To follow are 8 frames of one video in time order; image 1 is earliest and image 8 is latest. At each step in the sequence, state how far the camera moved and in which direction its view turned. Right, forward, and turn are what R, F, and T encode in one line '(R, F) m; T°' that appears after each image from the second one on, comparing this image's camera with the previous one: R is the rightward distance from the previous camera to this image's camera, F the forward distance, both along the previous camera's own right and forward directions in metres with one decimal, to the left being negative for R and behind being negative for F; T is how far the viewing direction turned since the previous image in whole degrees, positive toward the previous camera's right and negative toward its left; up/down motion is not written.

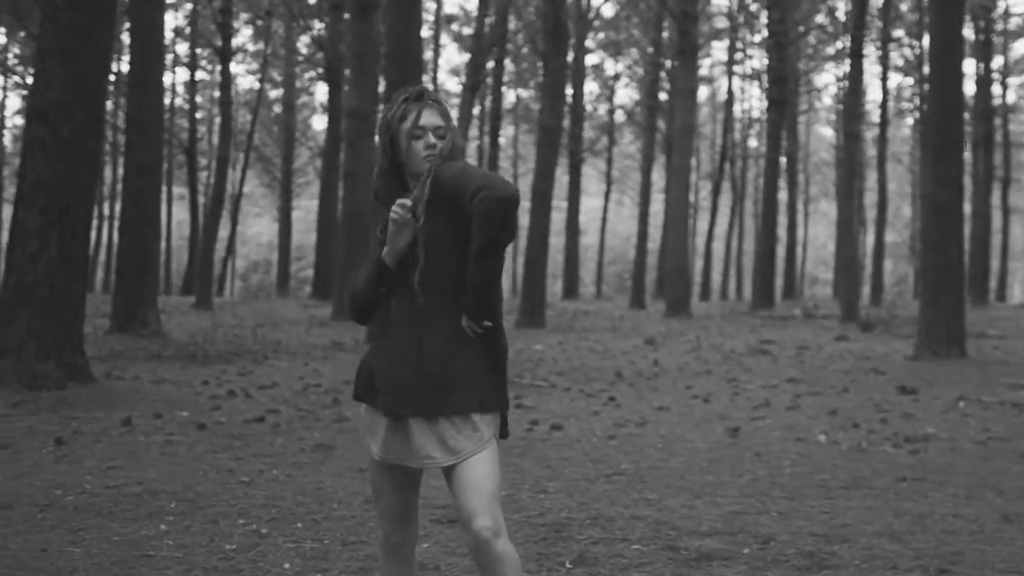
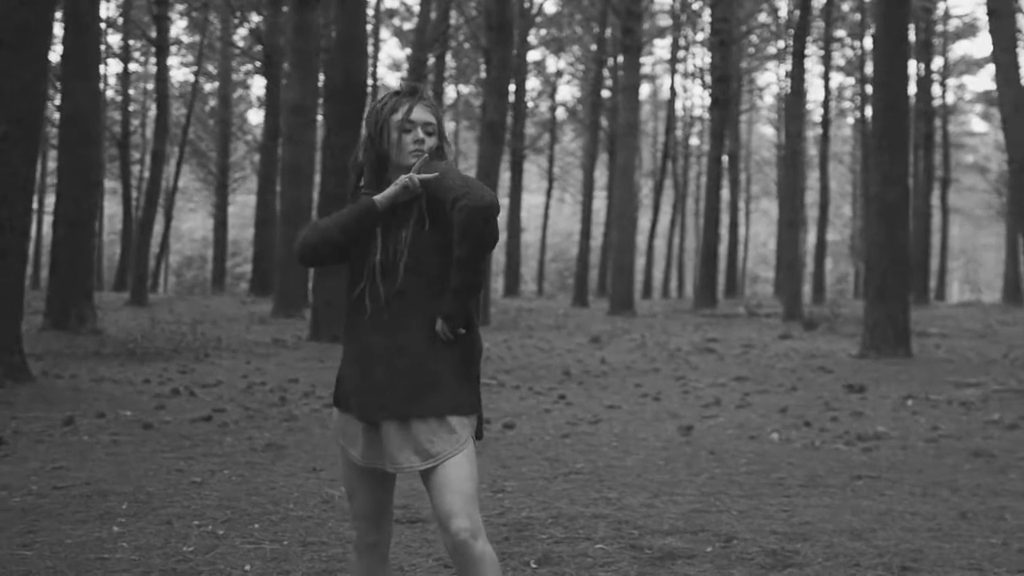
(-0.2, +0.1) m; +3°
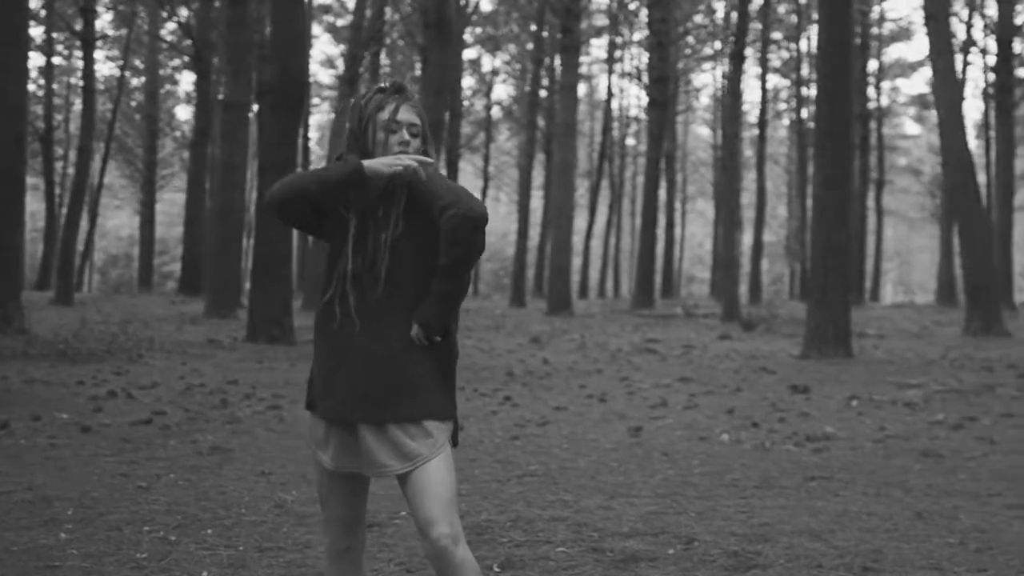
(-0.3, +0.1) m; +3°
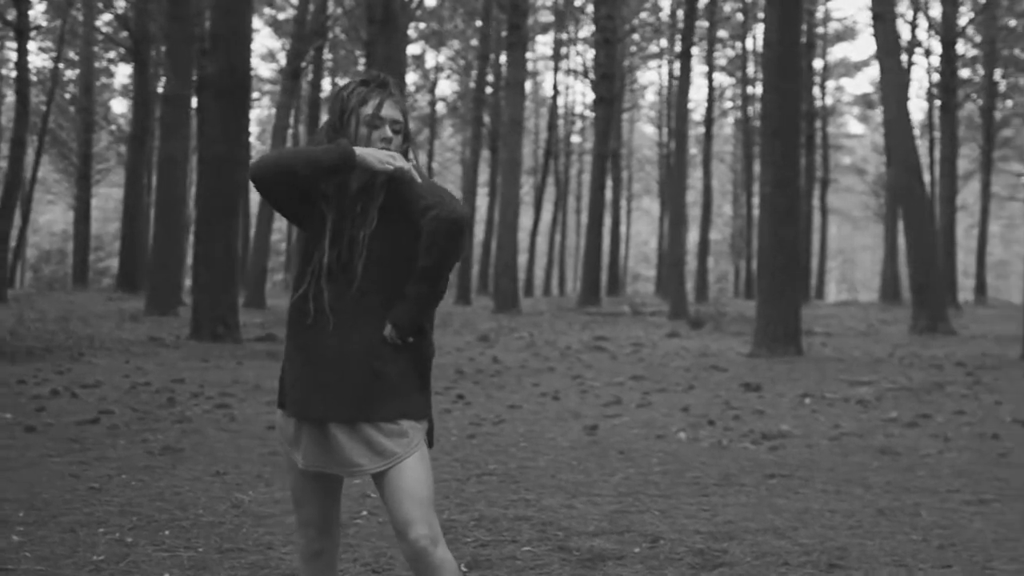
(-0.2, +0.1) m; +3°
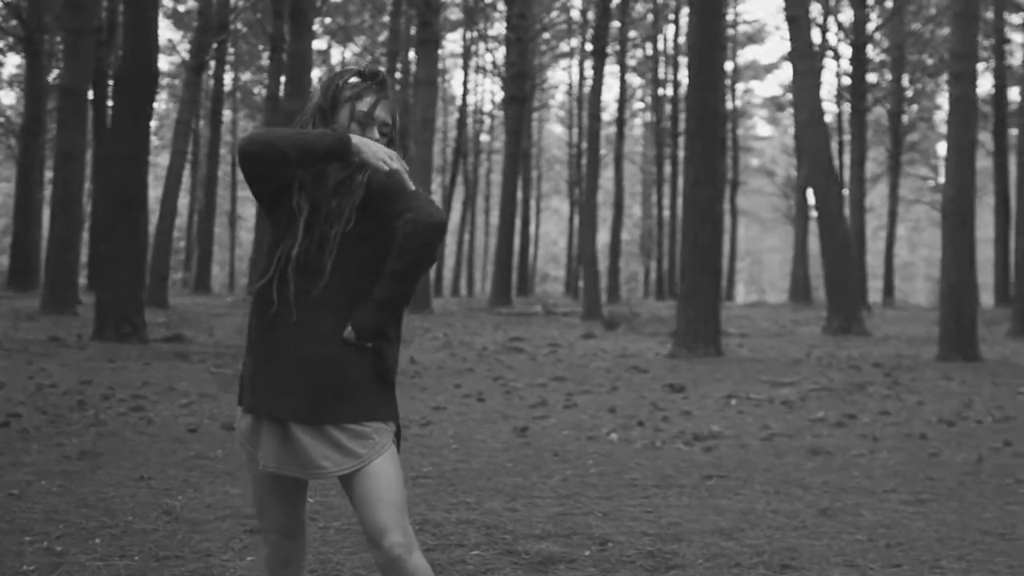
(-0.4, +0.2) m; +5°
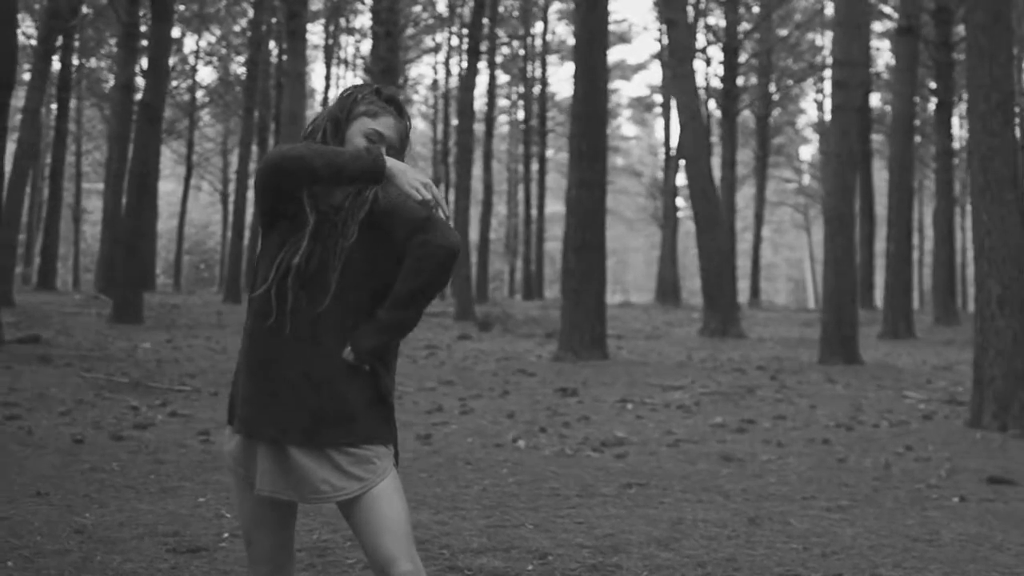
(-0.8, +0.3) m; +8°
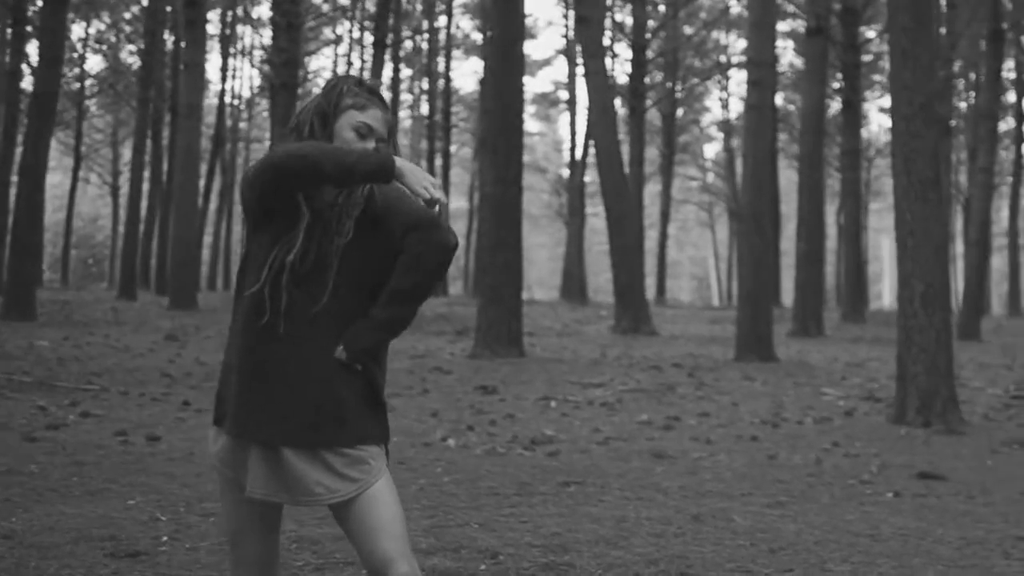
(-0.5, +0.2) m; +6°
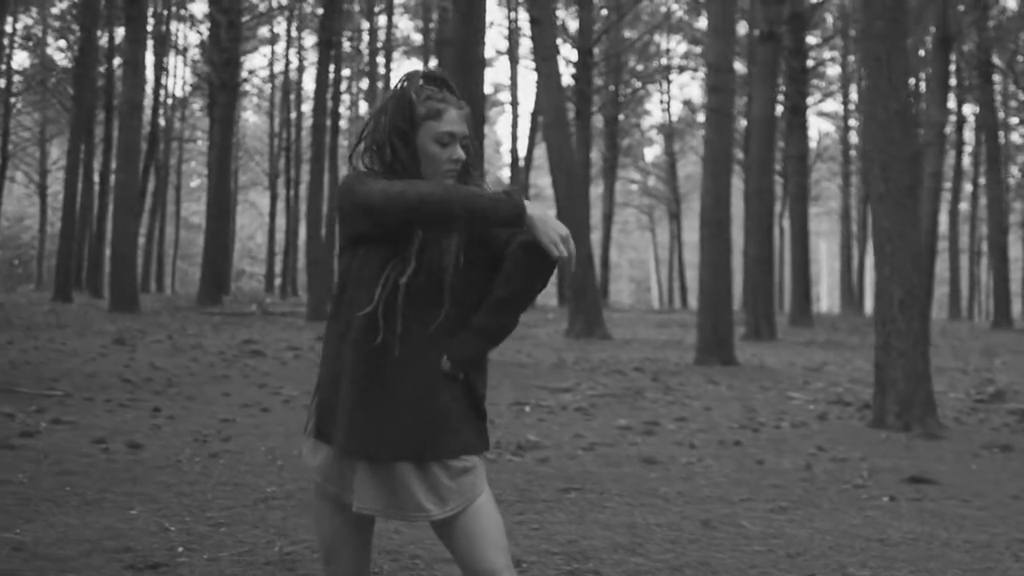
(-0.9, +0.2) m; +6°
